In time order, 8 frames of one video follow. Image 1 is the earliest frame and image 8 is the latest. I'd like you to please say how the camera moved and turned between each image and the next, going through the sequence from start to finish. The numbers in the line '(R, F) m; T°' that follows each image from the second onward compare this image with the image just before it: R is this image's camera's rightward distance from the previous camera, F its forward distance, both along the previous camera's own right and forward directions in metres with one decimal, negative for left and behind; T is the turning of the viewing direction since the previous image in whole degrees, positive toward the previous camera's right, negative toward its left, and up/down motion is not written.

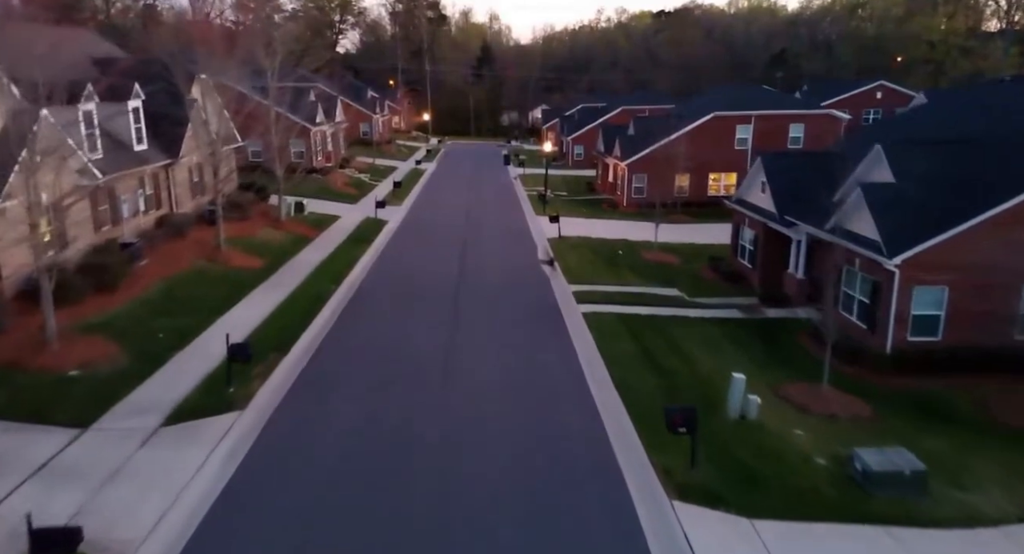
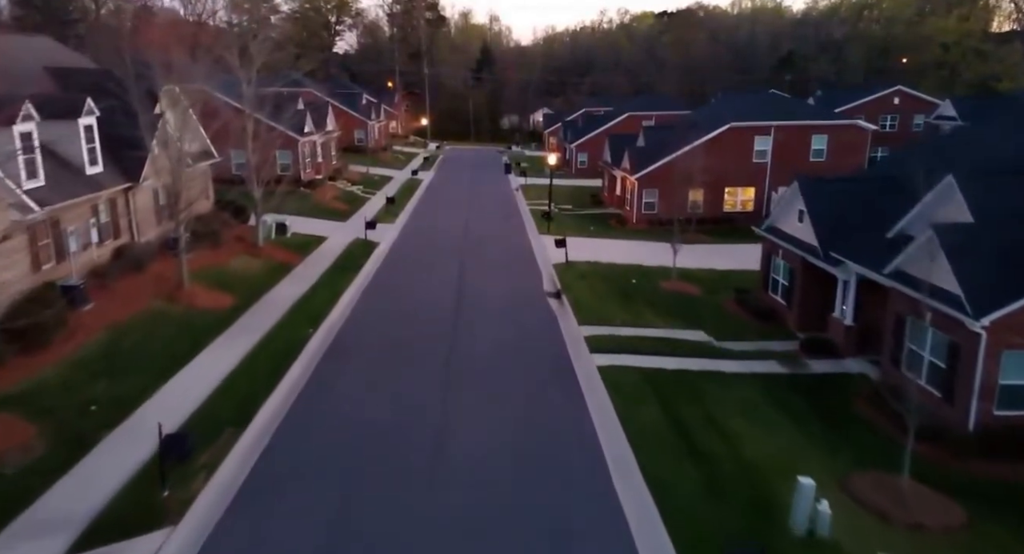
(-0.1, +2.5) m; 0°
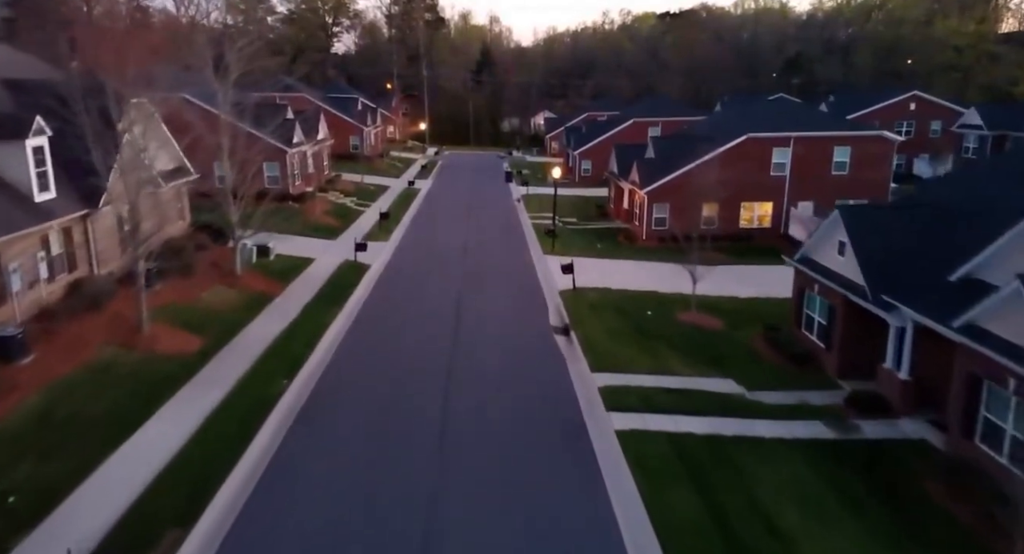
(-0.1, +2.1) m; 0°
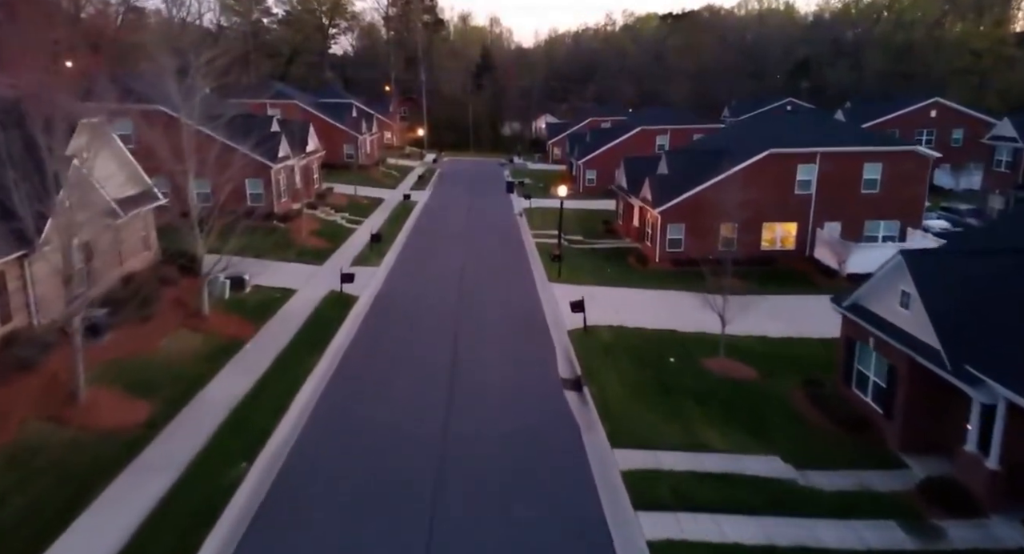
(-0.1, +2.5) m; 0°
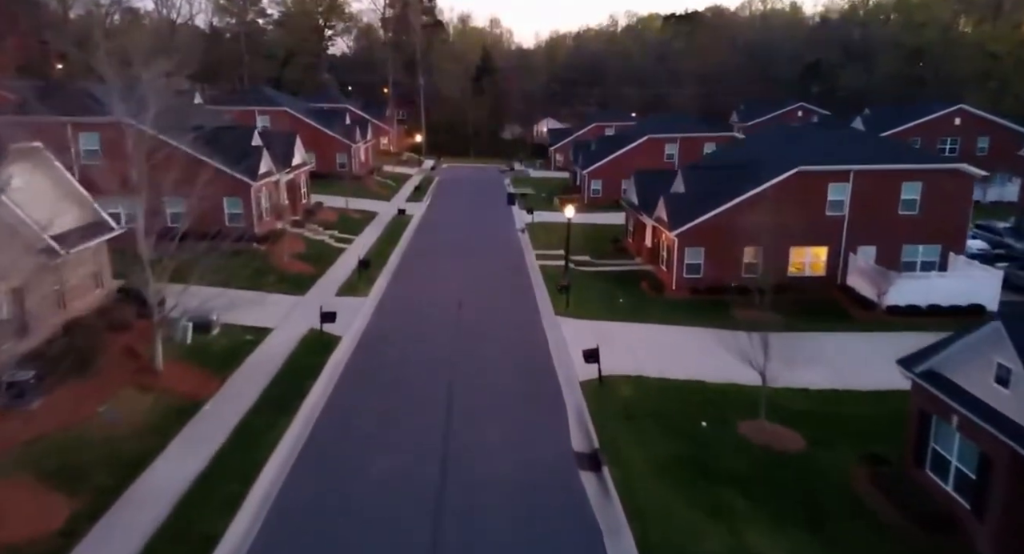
(-0.1, +2.7) m; 0°
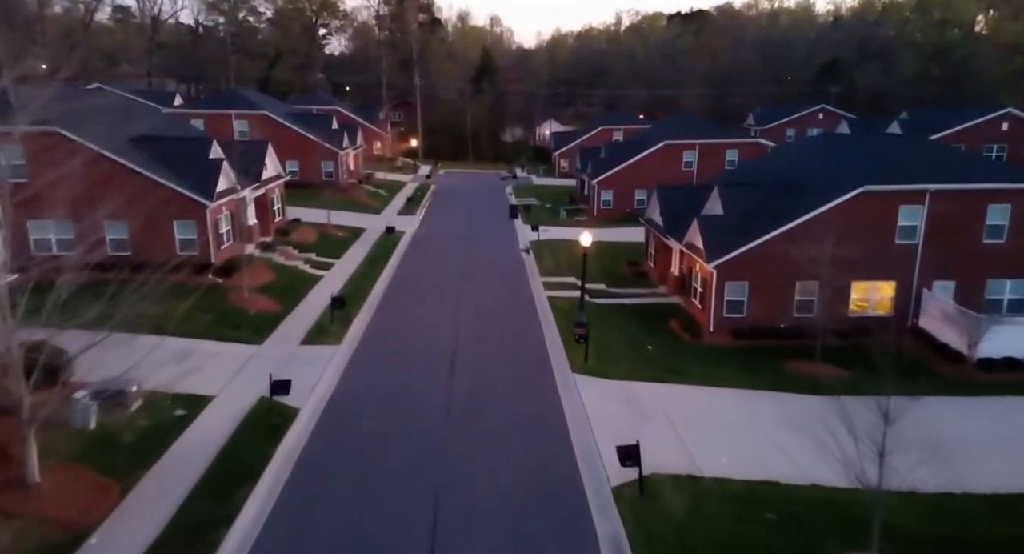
(-0.2, +4.6) m; 0°
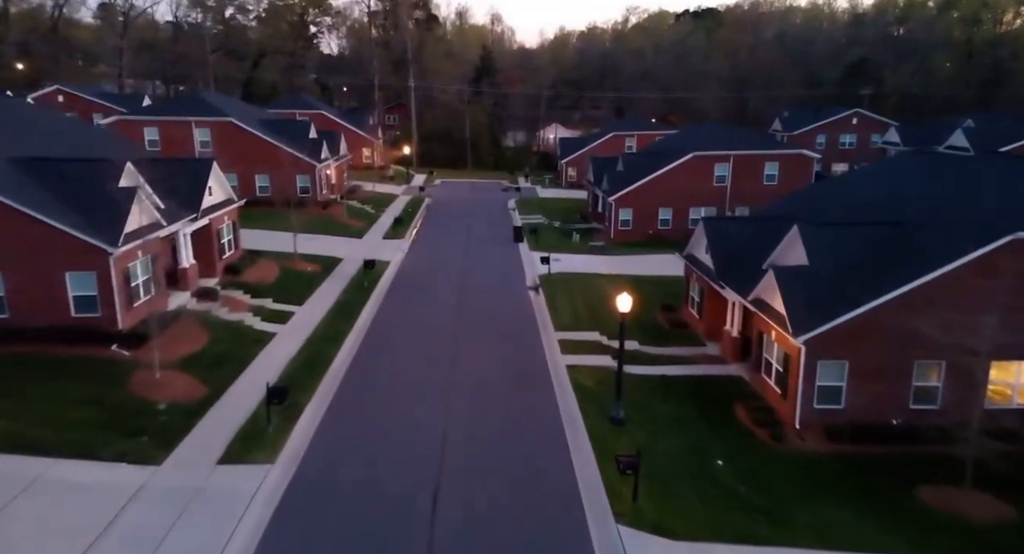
(-0.2, +6.2) m; 0°
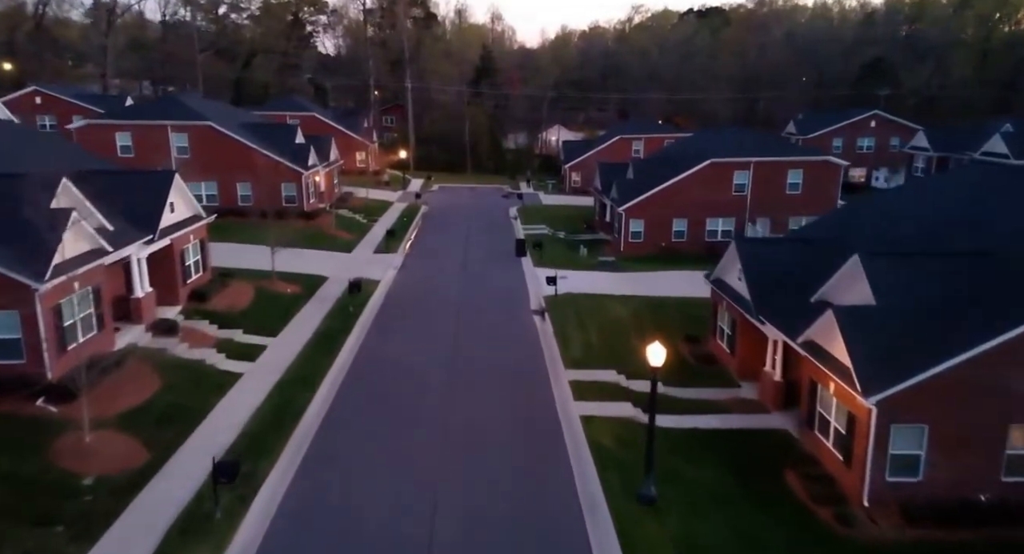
(-0.1, +3.0) m; 0°
